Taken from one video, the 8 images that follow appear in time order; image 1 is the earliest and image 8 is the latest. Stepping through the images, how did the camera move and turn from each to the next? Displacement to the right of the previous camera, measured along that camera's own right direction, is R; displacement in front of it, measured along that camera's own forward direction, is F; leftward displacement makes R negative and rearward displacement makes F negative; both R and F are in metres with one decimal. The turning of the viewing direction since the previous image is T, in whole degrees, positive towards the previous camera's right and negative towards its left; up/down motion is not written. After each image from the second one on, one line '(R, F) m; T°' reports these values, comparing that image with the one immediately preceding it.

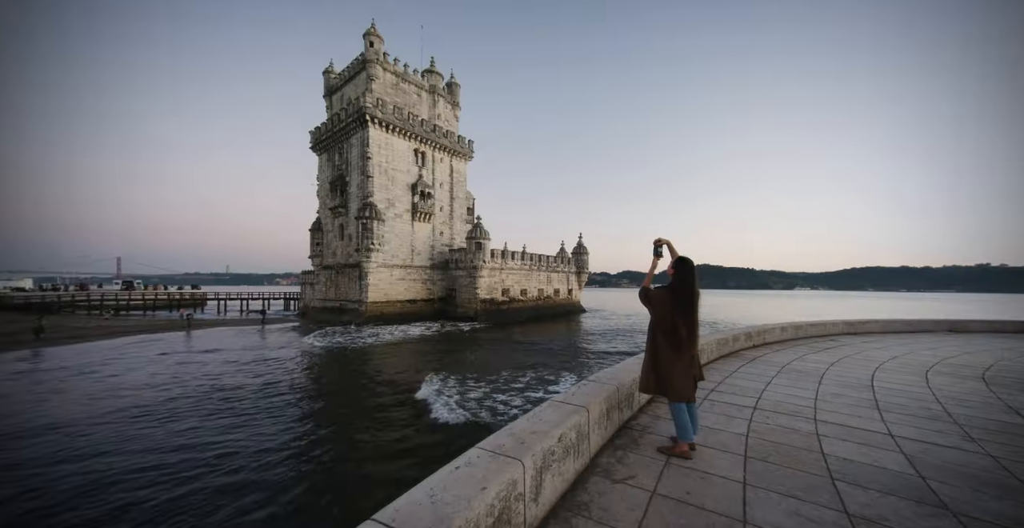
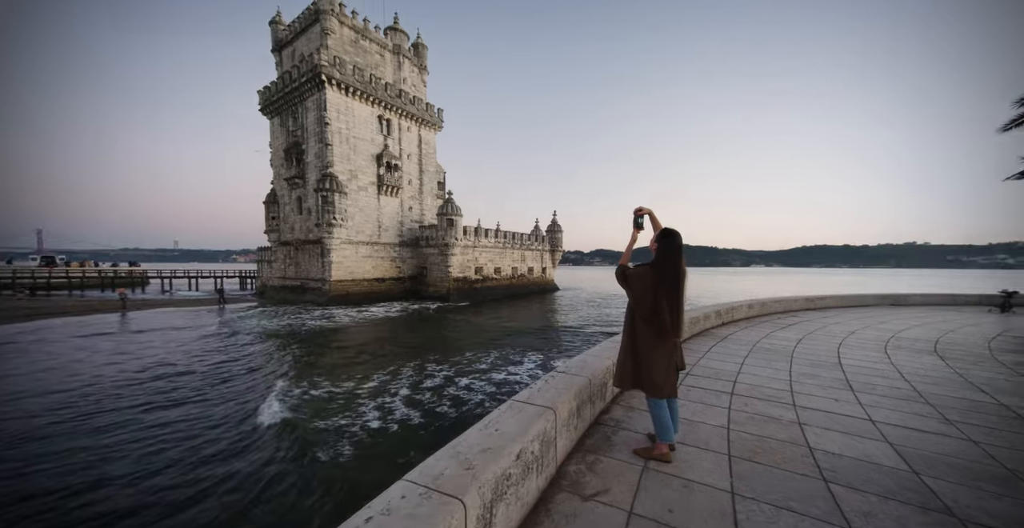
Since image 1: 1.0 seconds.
(+0.2, +0.6) m; +3°
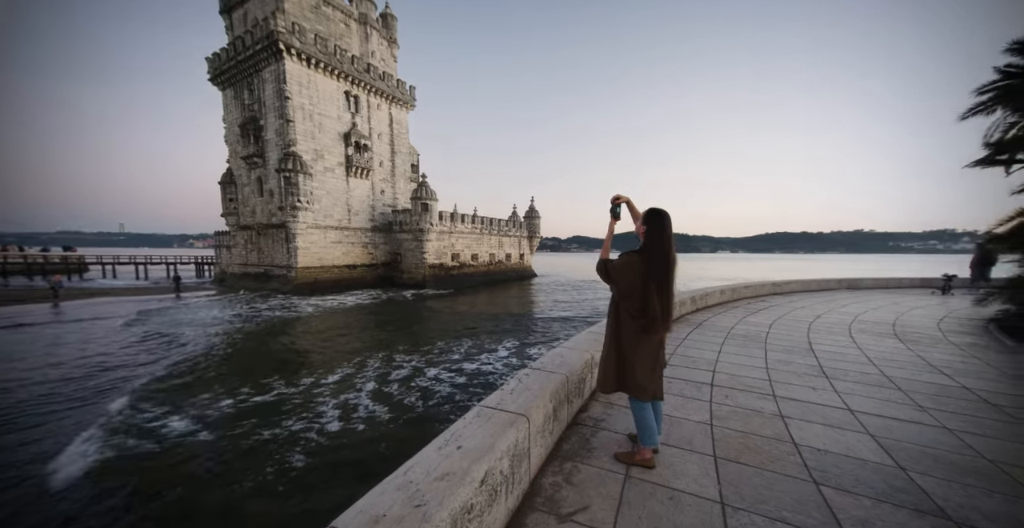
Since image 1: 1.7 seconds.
(+0.1, +0.4) m; +3°
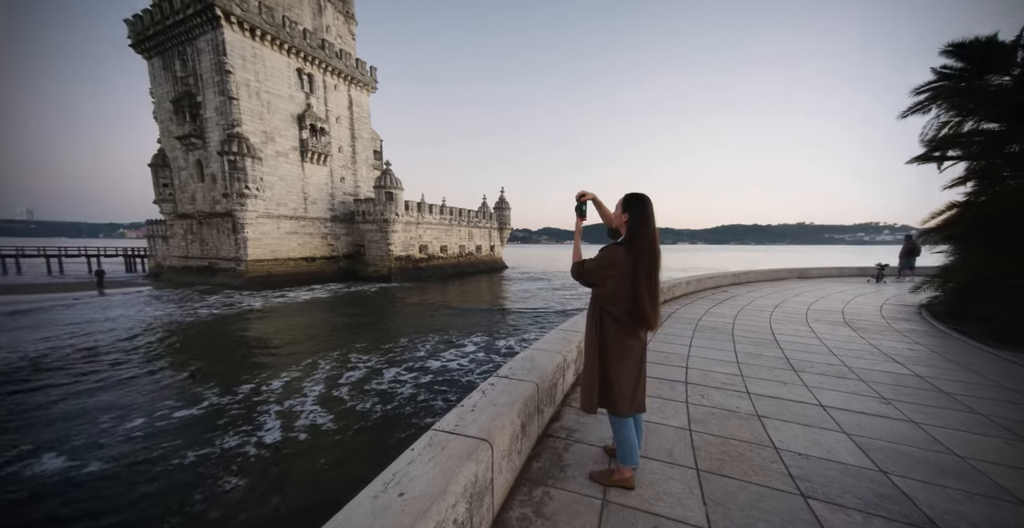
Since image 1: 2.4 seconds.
(+0.1, +0.4) m; +4°
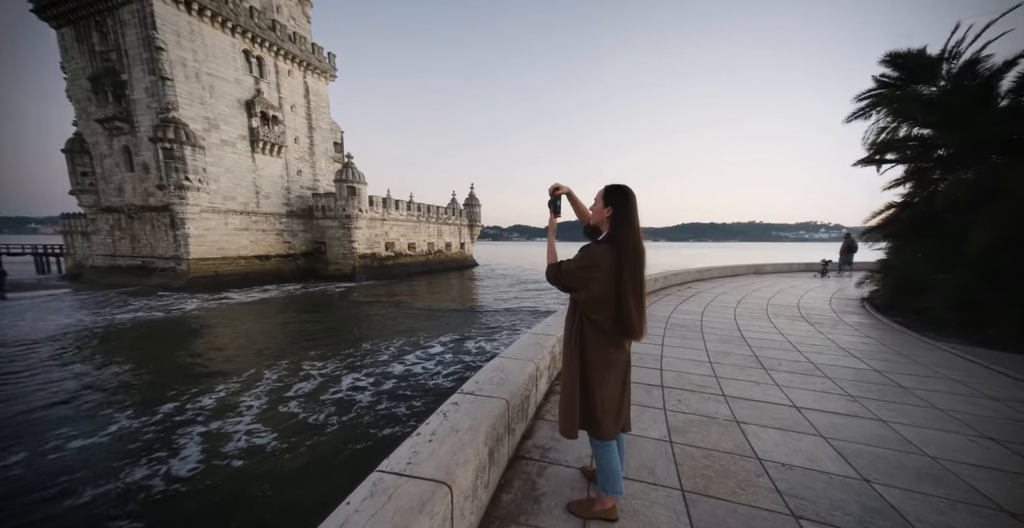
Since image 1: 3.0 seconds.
(0.0, +0.3) m; +4°
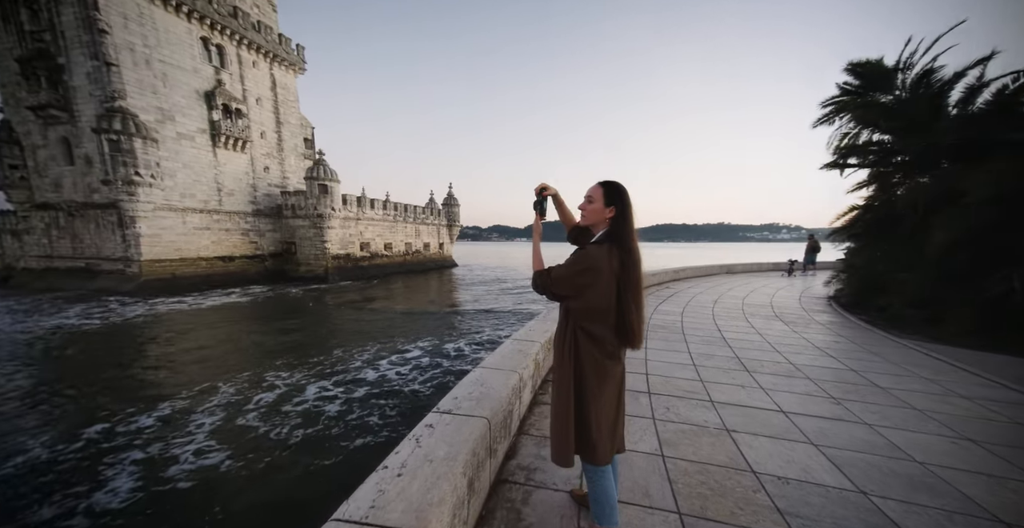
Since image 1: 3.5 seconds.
(0.0, +0.3) m; +3°
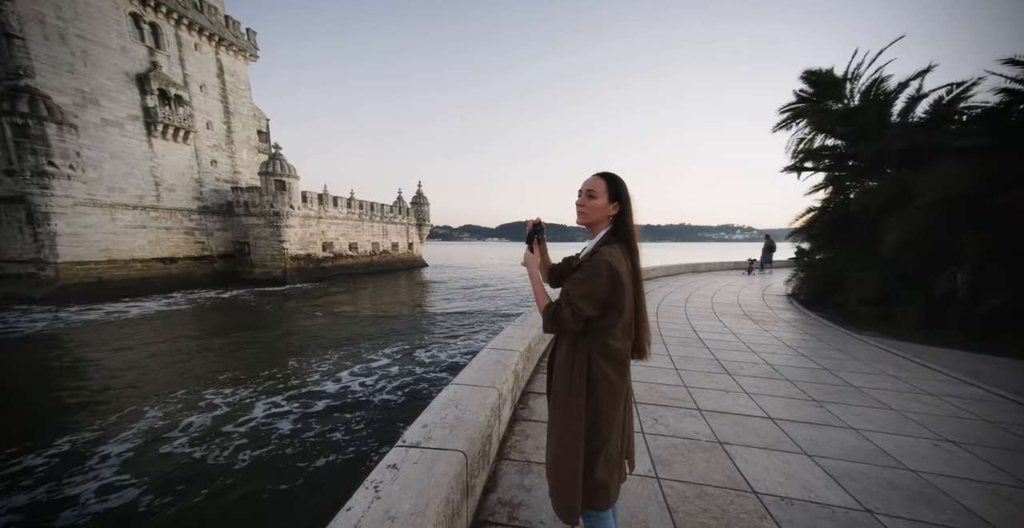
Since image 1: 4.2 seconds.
(0.0, +0.4) m; +4°
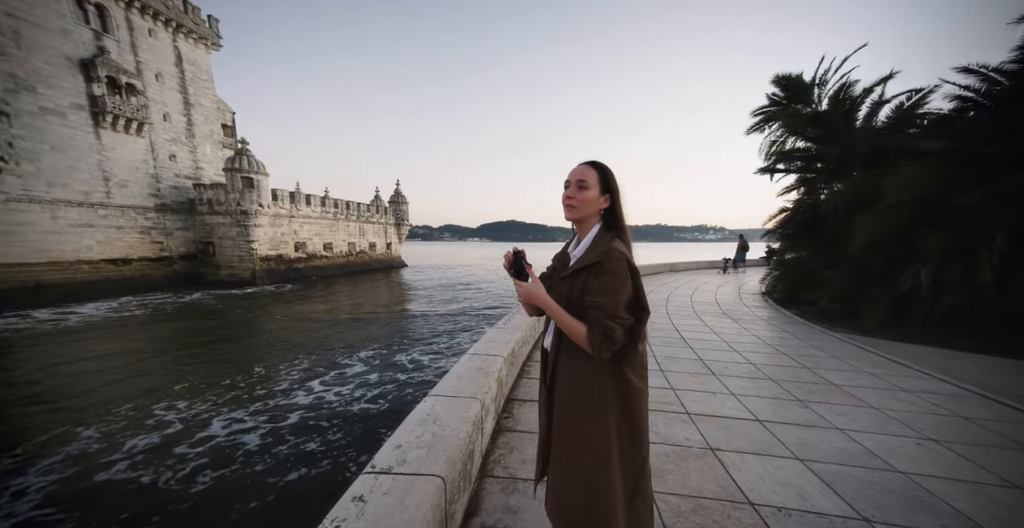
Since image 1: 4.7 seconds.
(0.0, +0.2) m; +3°
